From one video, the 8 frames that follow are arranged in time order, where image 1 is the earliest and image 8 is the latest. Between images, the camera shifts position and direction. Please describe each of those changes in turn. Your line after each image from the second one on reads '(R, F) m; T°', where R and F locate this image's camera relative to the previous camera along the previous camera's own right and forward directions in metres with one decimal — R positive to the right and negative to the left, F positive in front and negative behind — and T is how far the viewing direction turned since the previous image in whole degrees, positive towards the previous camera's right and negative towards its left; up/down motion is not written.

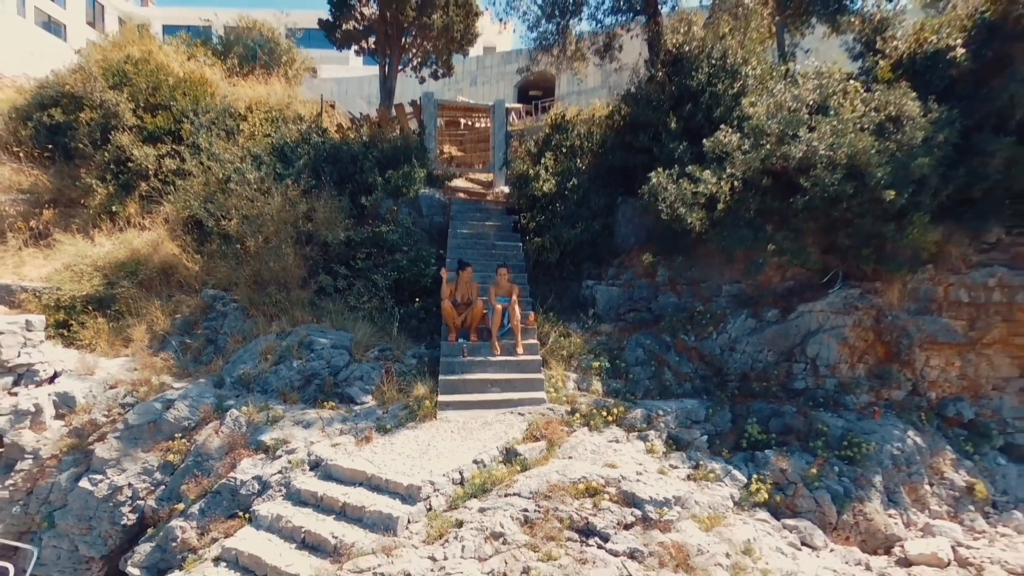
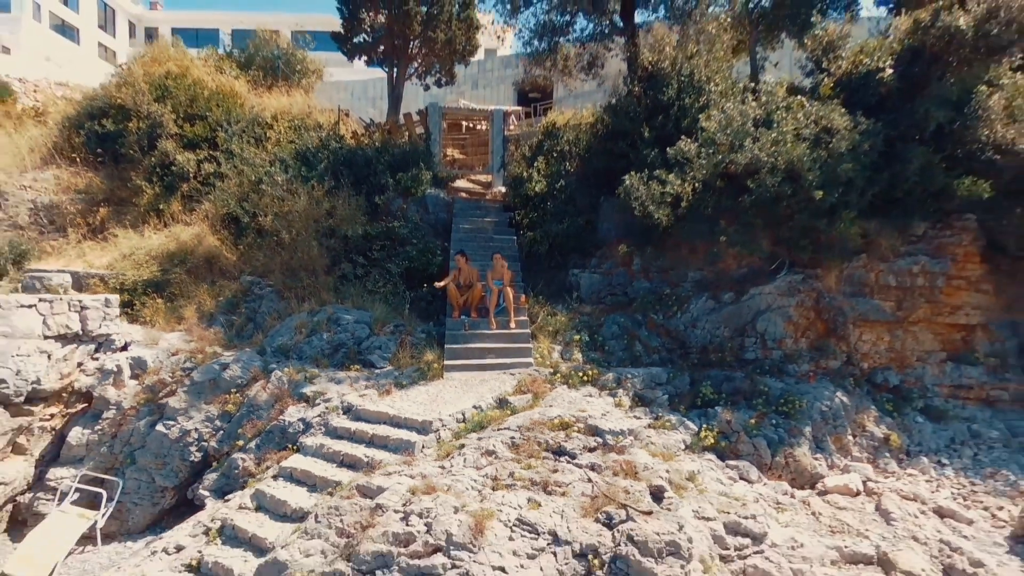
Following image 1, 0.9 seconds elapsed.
(+0.1, -1.5) m; 0°
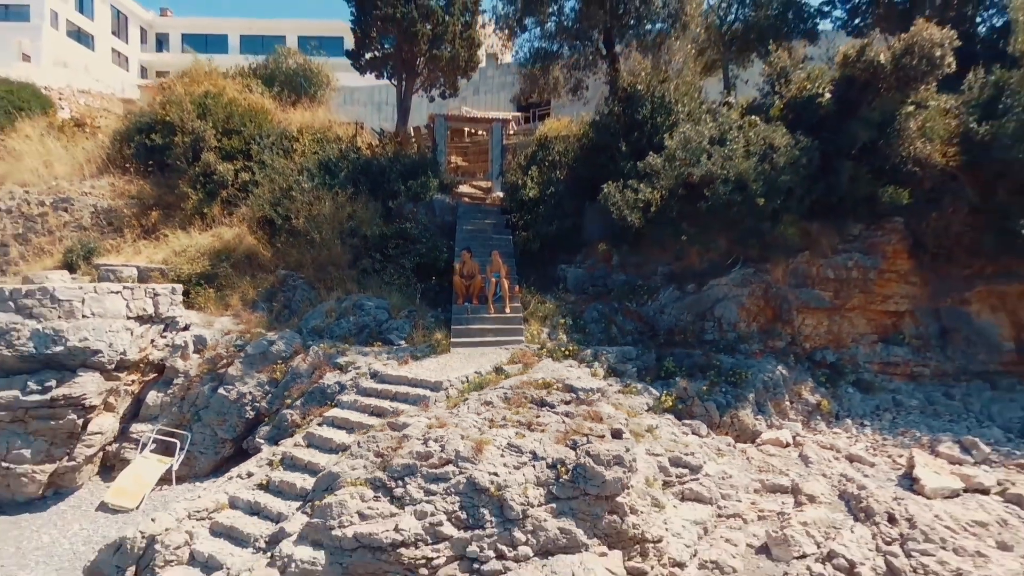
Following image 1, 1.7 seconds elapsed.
(+0.1, -1.8) m; 0°
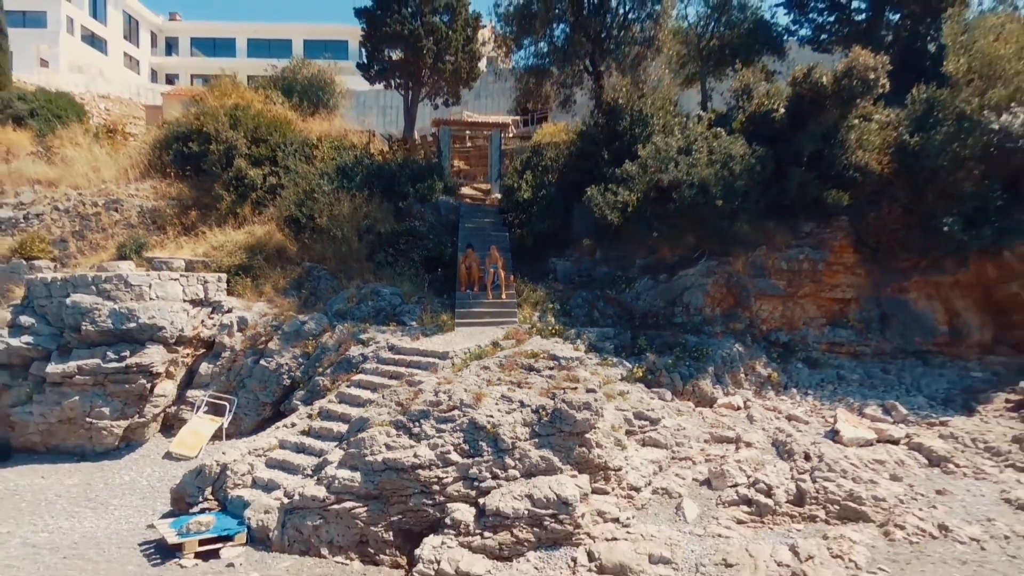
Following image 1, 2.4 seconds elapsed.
(+0.1, -1.8) m; 0°
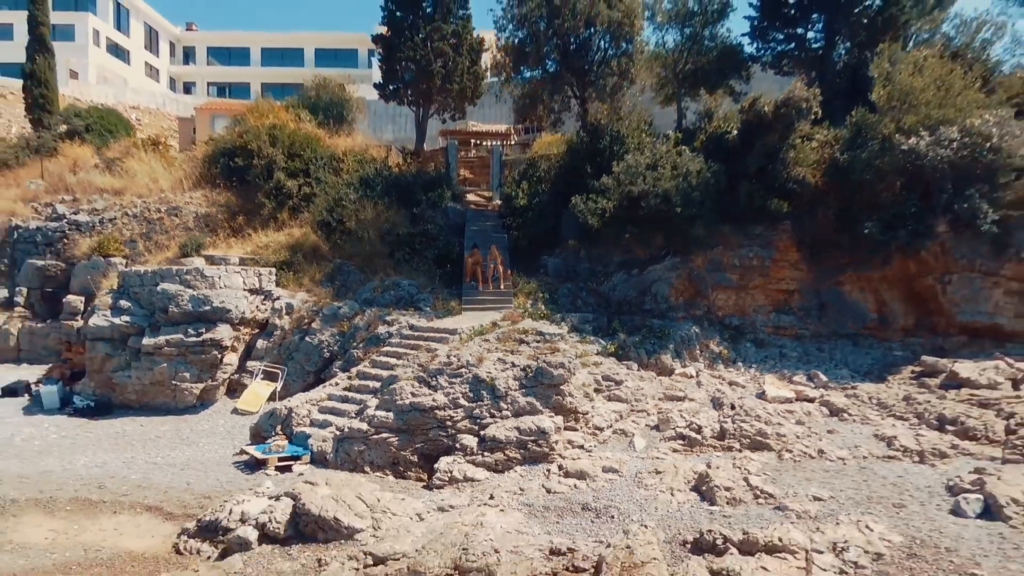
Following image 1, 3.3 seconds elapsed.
(+0.2, -2.8) m; 0°
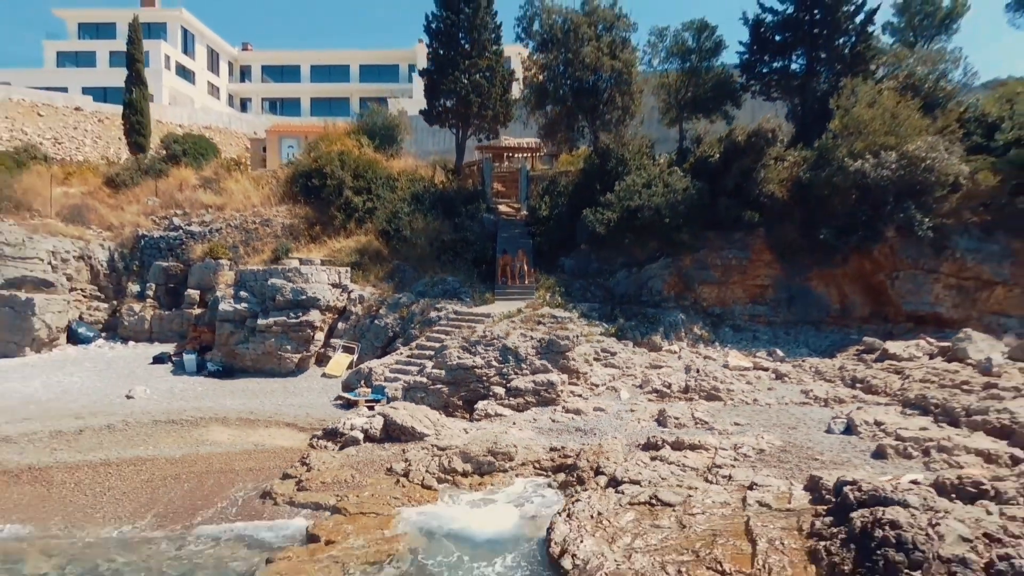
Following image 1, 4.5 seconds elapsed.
(+0.4, -4.0) m; -3°
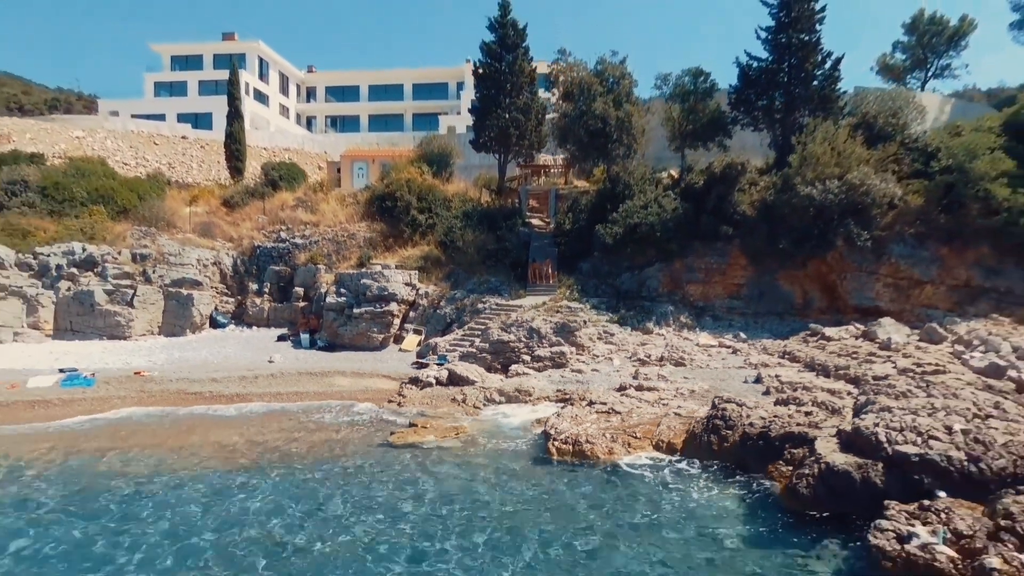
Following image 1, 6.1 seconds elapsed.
(+0.7, -6.1) m; -4°
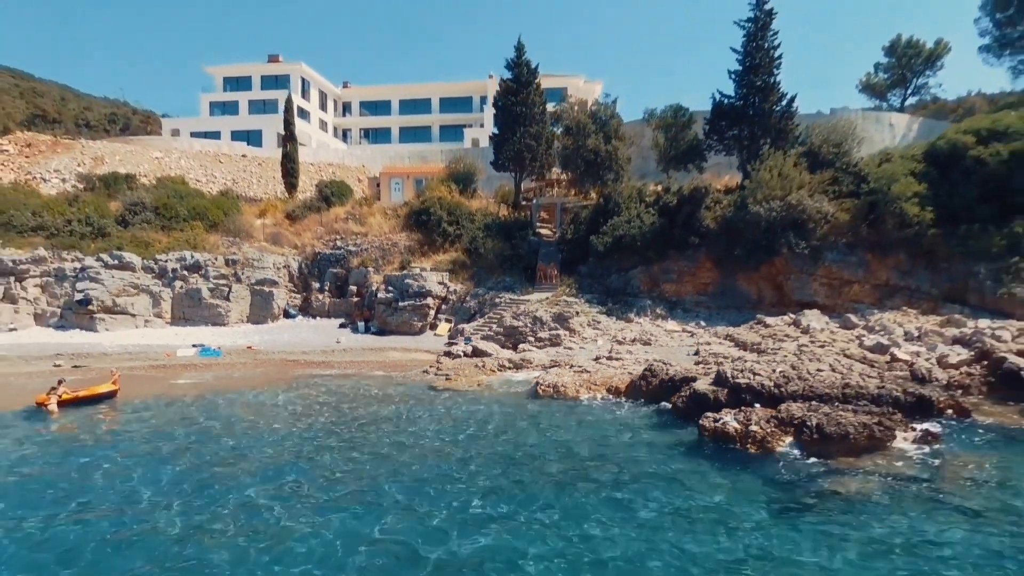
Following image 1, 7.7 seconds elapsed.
(+0.7, -6.6) m; -2°
